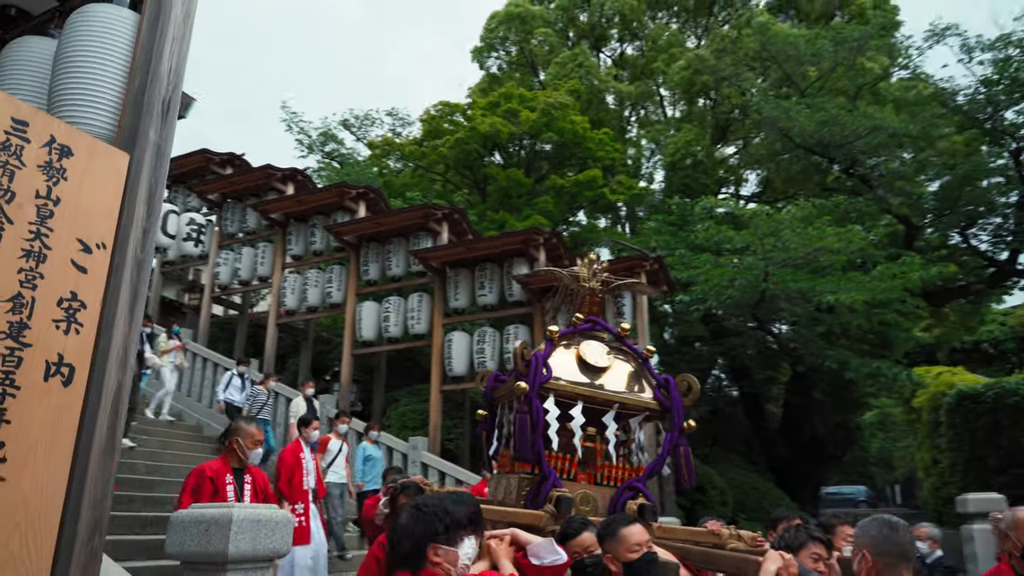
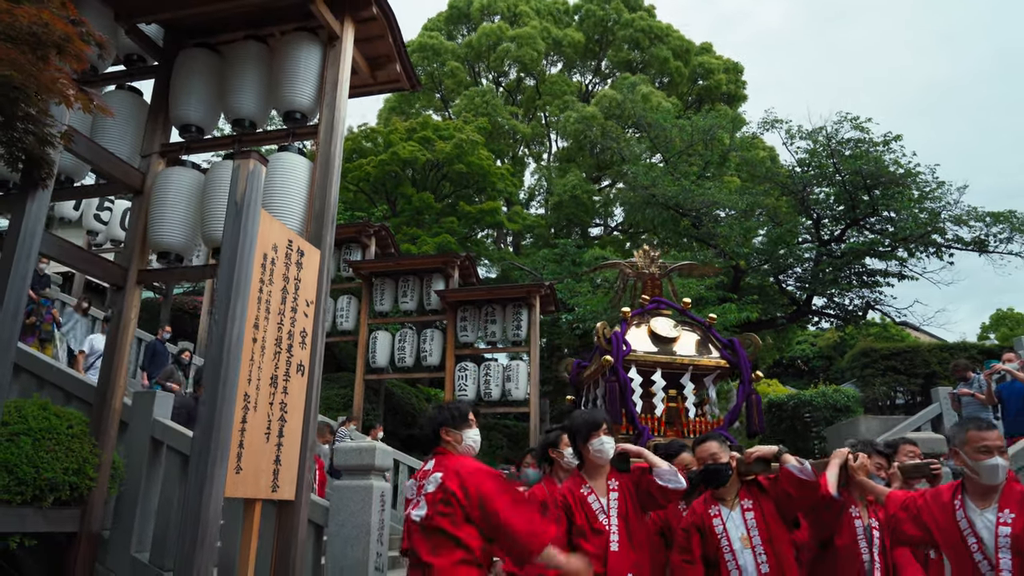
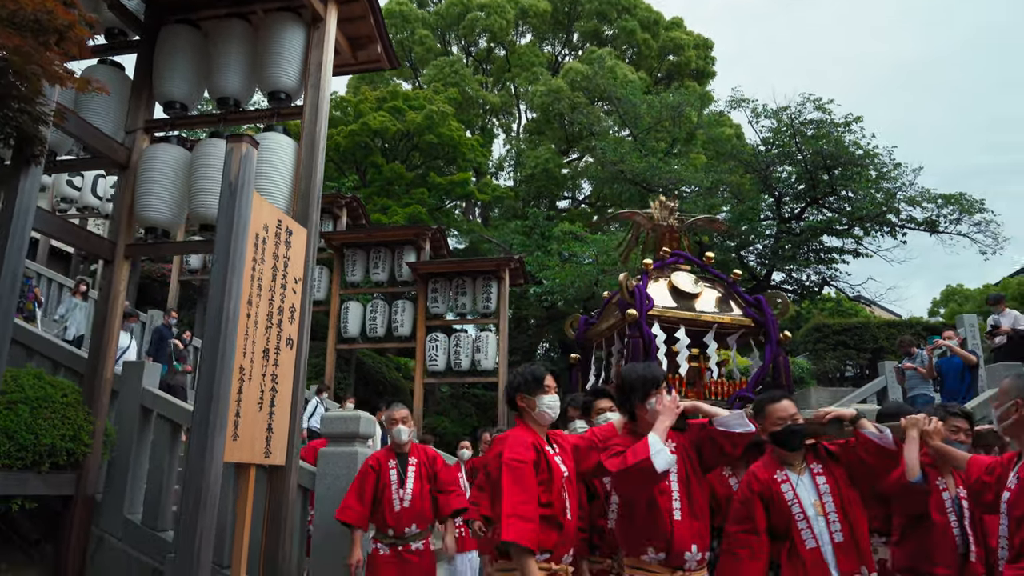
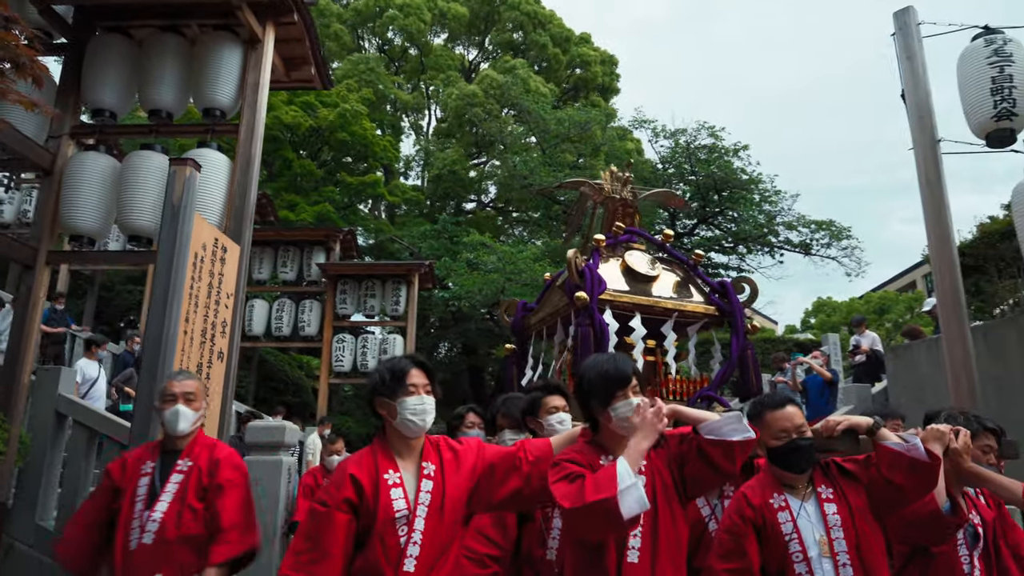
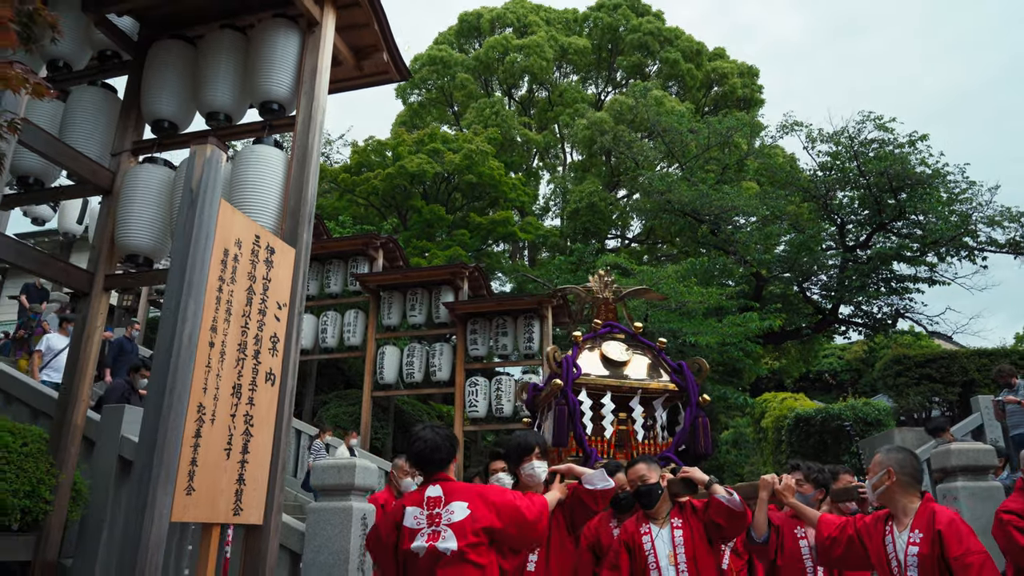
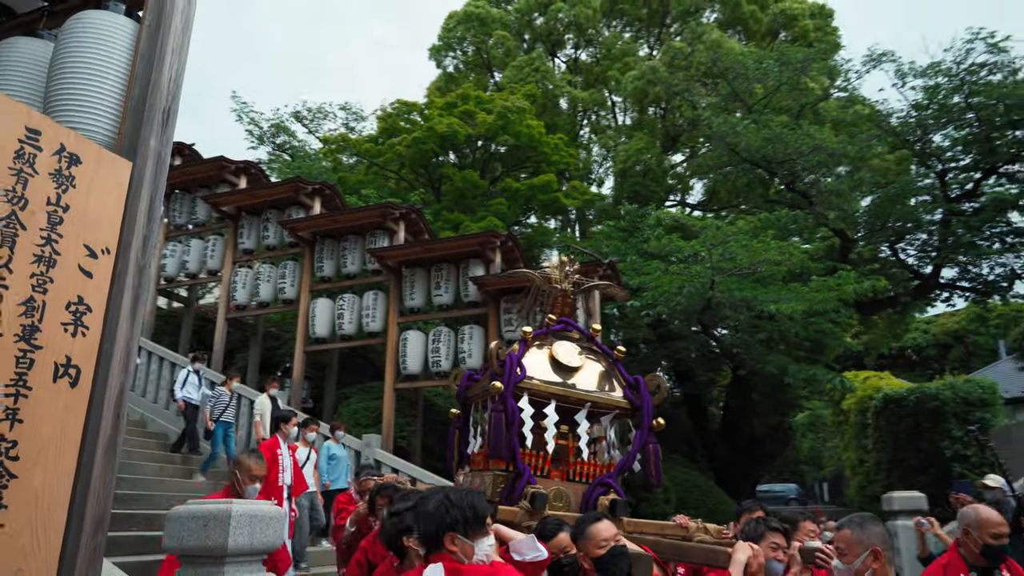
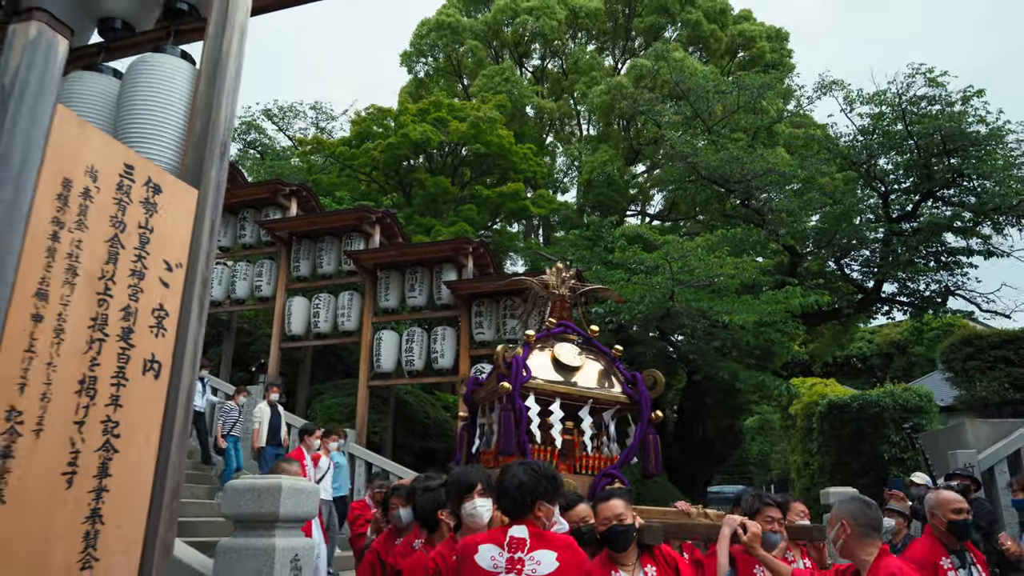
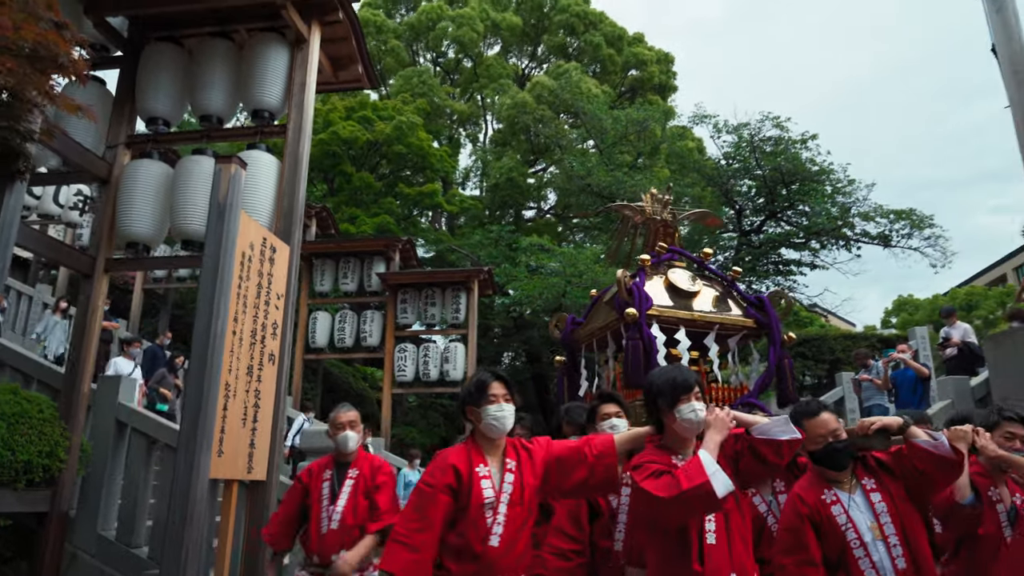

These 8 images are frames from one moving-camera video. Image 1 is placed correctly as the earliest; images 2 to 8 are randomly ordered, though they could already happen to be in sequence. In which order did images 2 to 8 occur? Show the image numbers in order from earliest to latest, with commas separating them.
6, 7, 5, 2, 3, 8, 4
